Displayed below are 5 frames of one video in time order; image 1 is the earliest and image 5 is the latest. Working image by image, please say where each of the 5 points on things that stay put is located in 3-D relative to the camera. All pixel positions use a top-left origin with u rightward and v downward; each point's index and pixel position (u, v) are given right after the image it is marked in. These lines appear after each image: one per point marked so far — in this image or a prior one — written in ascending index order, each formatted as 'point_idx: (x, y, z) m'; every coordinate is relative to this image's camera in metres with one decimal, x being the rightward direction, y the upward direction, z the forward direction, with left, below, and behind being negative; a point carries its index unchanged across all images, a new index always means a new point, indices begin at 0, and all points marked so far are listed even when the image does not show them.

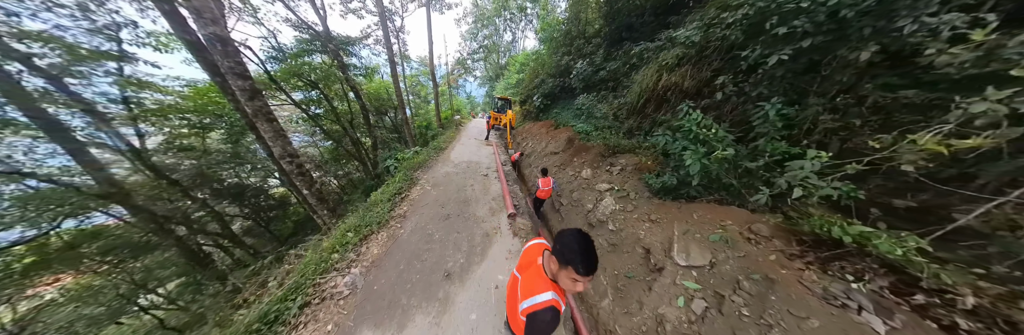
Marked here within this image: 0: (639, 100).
0: (+4.3, +2.3, +6.3) m
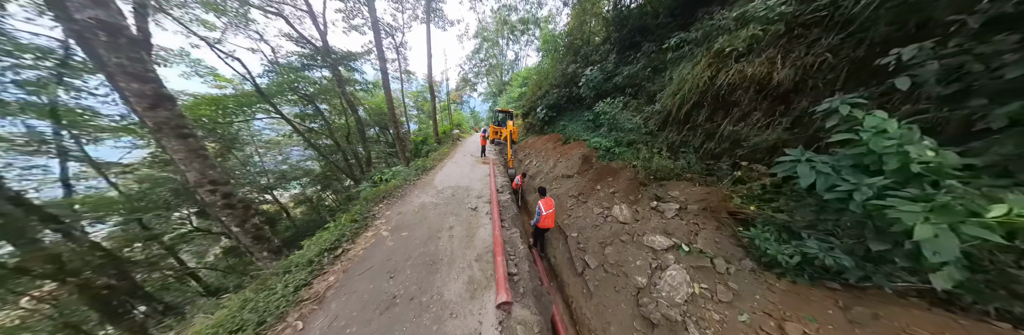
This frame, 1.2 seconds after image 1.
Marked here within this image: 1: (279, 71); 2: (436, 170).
0: (+4.3, +1.5, +4.6) m
1: (-13.6, +5.5, +11.7) m
2: (-3.0, -0.1, +7.3) m
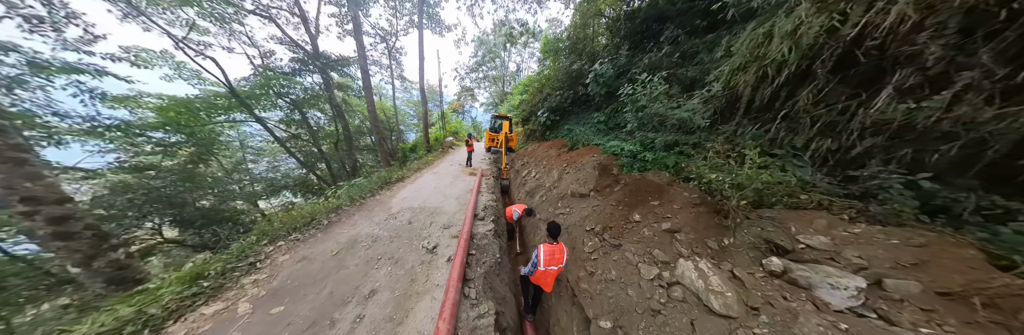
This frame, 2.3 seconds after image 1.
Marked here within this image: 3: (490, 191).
0: (+3.9, +1.3, +2.9) m
1: (-13.8, +4.9, +10.5) m
2: (-3.3, -0.4, +5.6) m
3: (-0.5, -0.6, +5.0) m
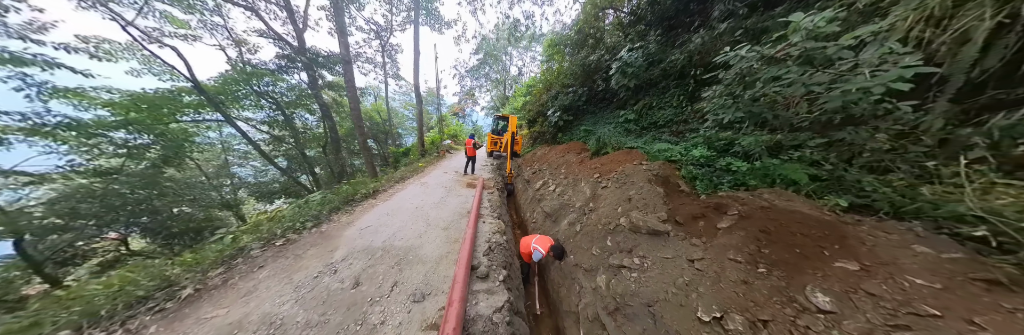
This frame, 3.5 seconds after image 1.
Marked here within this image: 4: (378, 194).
0: (+4.2, +1.1, +1.6) m
1: (-13.5, +4.6, +9.2) m
2: (-3.0, -0.7, +4.2) m
3: (-0.3, -0.9, +3.6) m
4: (-3.1, -0.6, +4.3) m
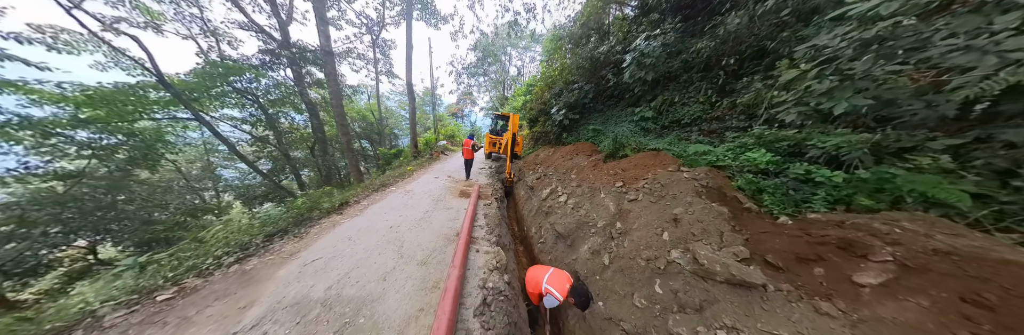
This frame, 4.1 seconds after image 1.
0: (+4.3, +1.0, +0.9) m
1: (-13.5, +4.5, +8.4) m
2: (-3.0, -0.8, +3.5) m
3: (-0.2, -1.0, +2.8) m
4: (-3.1, -0.8, +3.6) m
